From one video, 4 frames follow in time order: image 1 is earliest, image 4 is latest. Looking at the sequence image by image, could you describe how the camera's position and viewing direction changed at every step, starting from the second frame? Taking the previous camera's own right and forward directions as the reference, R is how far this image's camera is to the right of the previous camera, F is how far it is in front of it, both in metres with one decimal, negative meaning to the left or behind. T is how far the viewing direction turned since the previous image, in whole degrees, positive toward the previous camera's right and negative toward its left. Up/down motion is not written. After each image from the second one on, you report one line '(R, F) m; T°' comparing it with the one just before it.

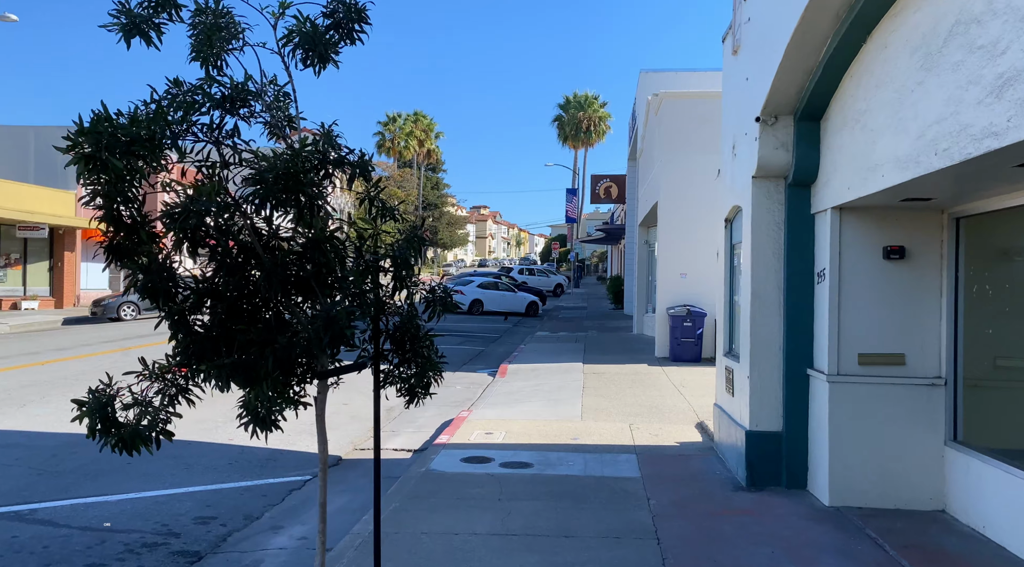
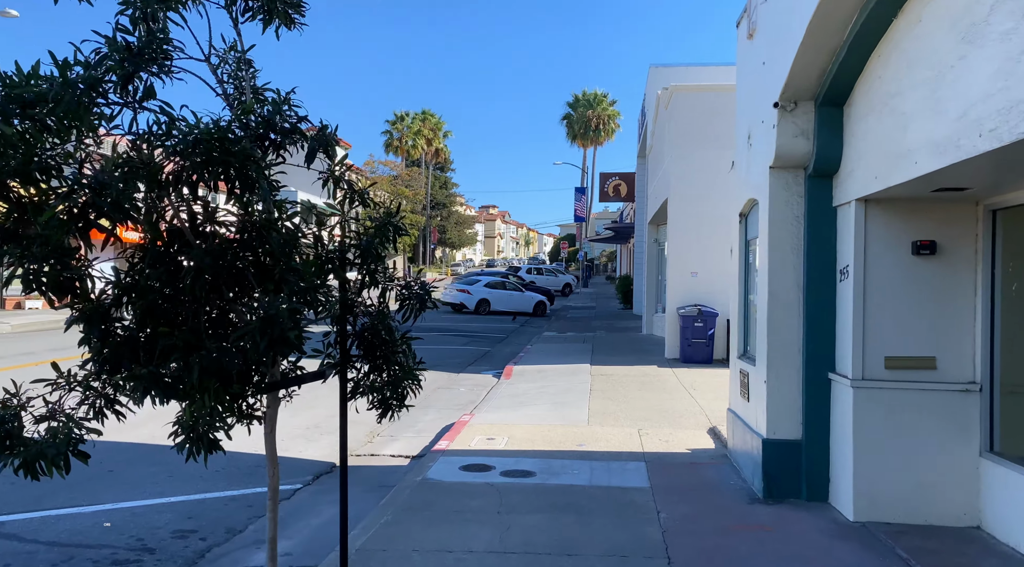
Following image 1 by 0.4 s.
(+0.1, +0.4) m; -1°
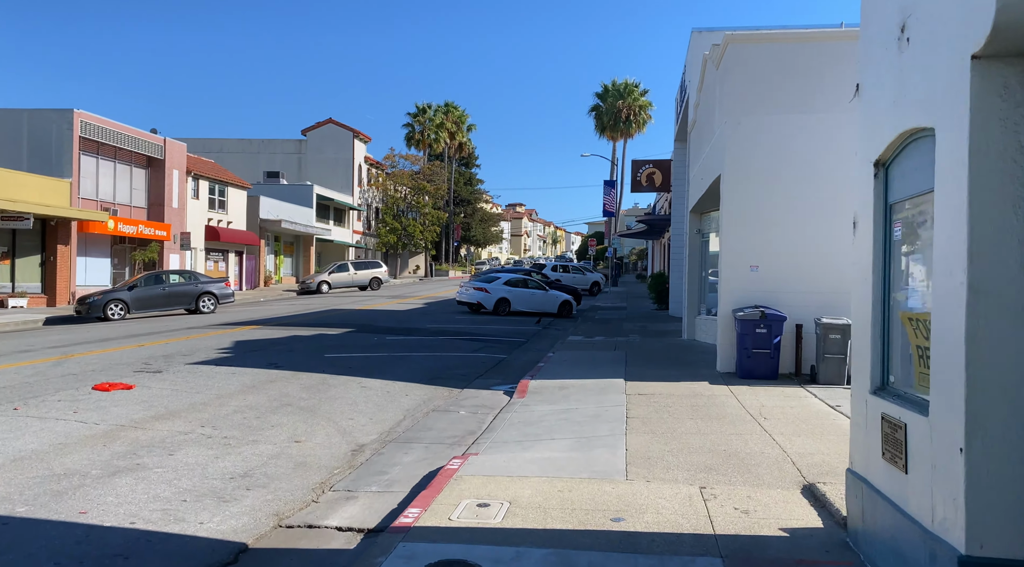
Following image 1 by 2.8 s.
(+0.2, +2.7) m; -2°
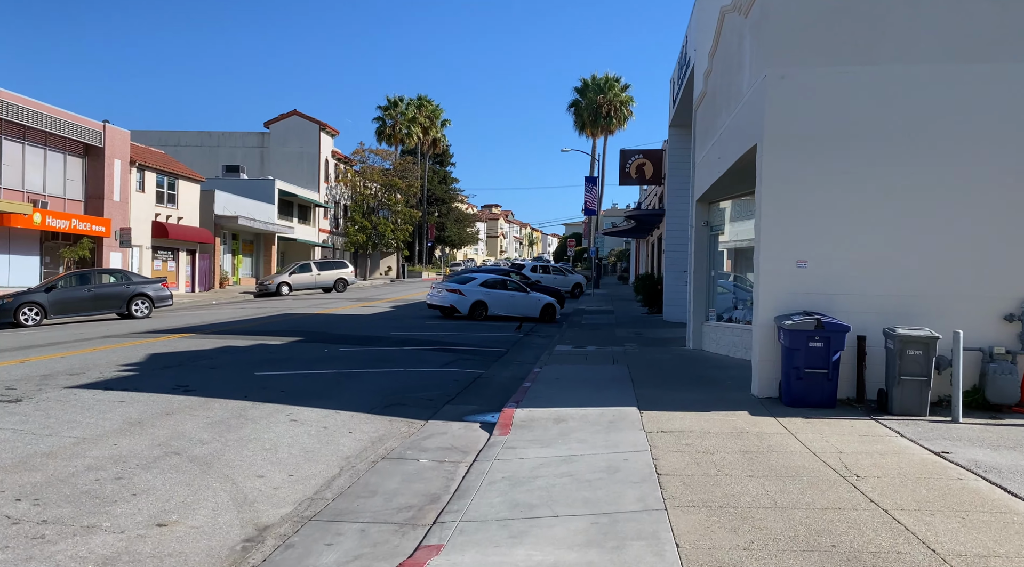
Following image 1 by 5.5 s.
(0.0, +2.7) m; +2°
